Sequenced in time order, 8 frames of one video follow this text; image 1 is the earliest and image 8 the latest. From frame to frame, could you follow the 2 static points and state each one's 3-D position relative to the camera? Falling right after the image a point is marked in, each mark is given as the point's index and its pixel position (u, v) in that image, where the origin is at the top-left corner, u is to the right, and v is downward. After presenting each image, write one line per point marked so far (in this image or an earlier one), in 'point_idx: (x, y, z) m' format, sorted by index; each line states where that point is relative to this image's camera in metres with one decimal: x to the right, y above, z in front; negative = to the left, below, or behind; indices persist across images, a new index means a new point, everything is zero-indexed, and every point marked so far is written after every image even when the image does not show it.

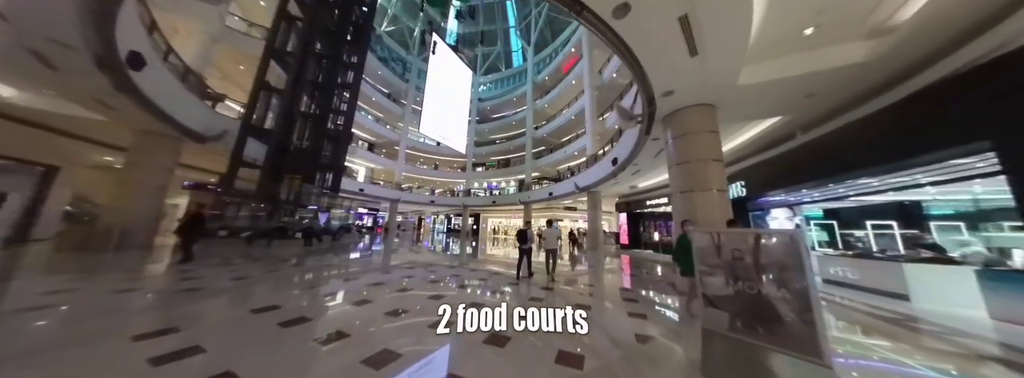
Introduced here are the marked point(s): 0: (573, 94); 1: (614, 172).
0: (+4.5, +7.1, +15.5) m
1: (+3.5, +0.6, +7.3) m
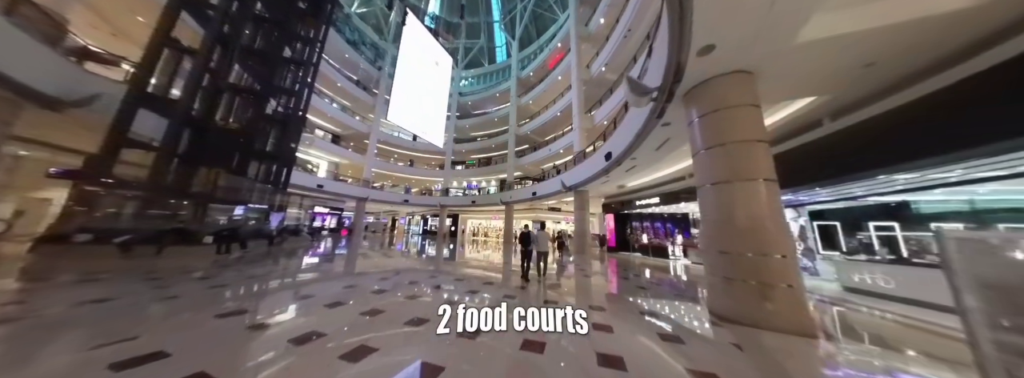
0: (+3.3, +7.1, +15.0) m
1: (+3.0, +0.6, +6.7) m
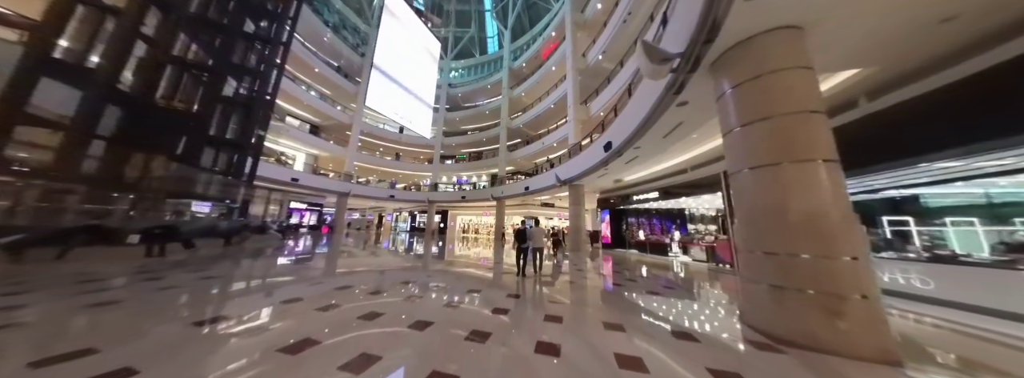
0: (+2.8, +7.4, +14.5) m
1: (+2.7, +0.8, +6.3) m
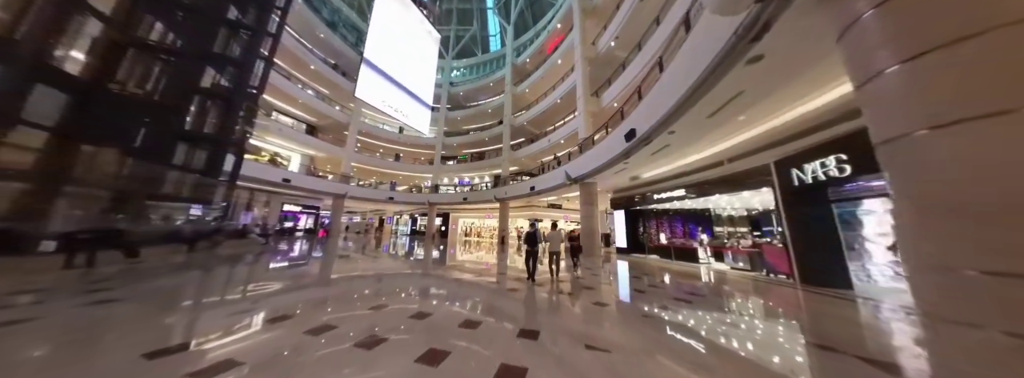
0: (+3.0, +7.4, +13.7) m
1: (+2.9, +0.9, +5.4) m
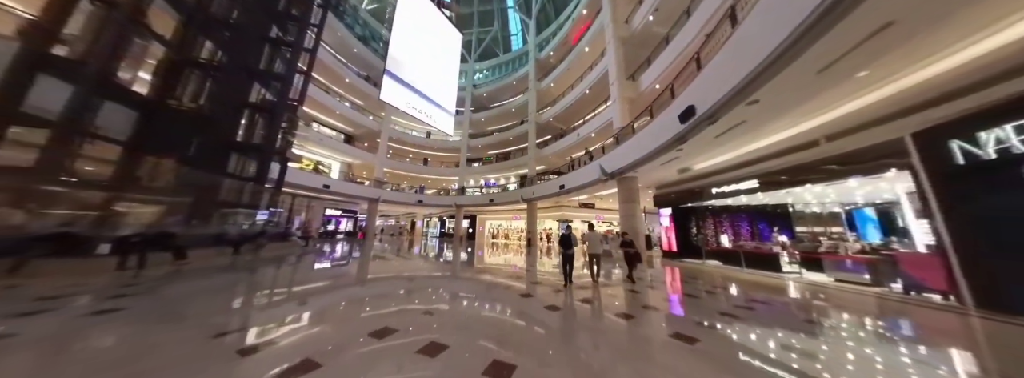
0: (+4.5, +7.5, +12.8) m
1: (+3.5, +1.1, +4.5) m
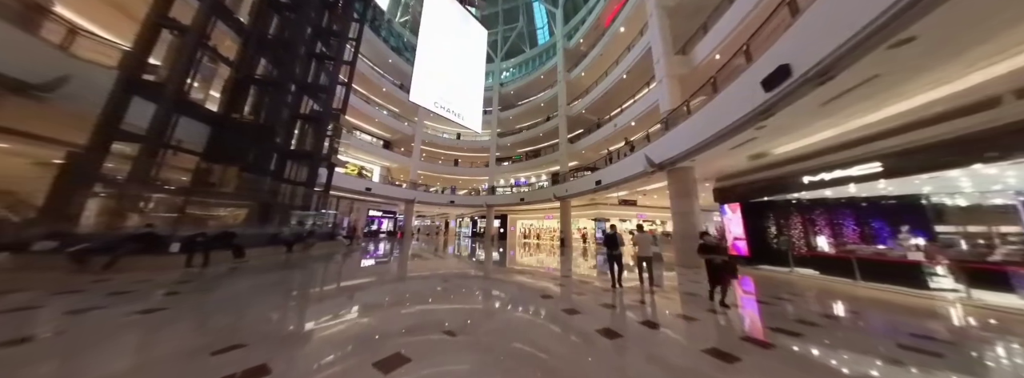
0: (+6.0, +7.7, +11.5) m
1: (+4.1, +1.3, +3.5) m
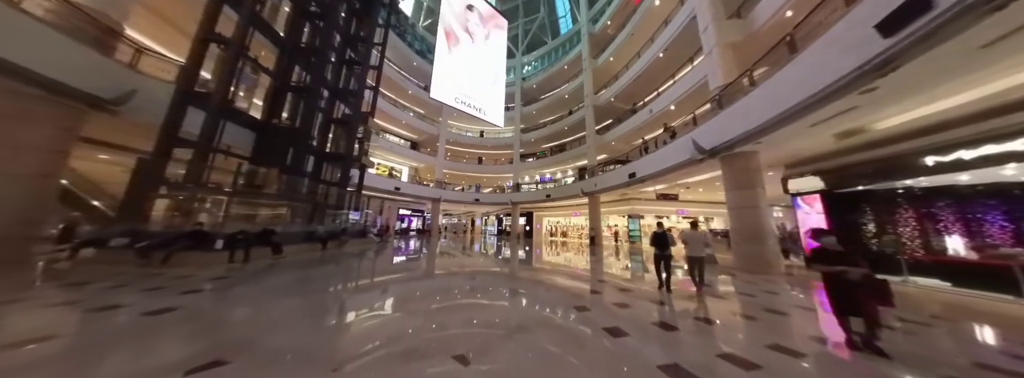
0: (+7.1, +8.1, +10.3) m
1: (+4.4, +1.5, +2.6) m
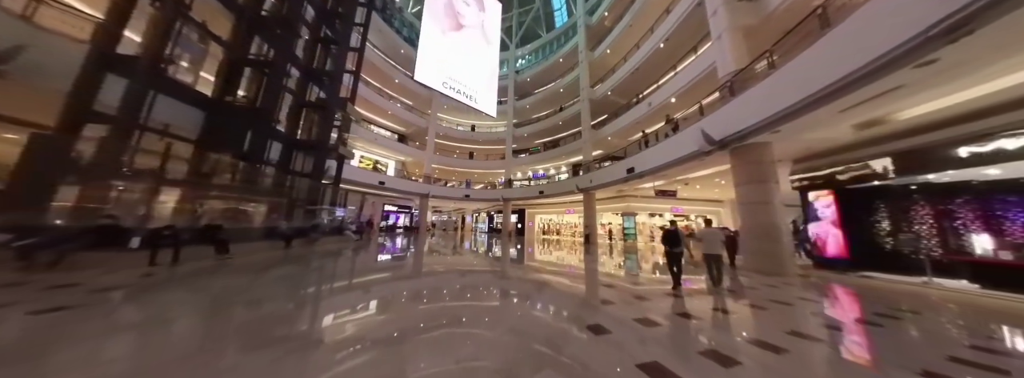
0: (+6.8, +8.2, +9.9) m
1: (+4.3, +1.6, +2.1) m
